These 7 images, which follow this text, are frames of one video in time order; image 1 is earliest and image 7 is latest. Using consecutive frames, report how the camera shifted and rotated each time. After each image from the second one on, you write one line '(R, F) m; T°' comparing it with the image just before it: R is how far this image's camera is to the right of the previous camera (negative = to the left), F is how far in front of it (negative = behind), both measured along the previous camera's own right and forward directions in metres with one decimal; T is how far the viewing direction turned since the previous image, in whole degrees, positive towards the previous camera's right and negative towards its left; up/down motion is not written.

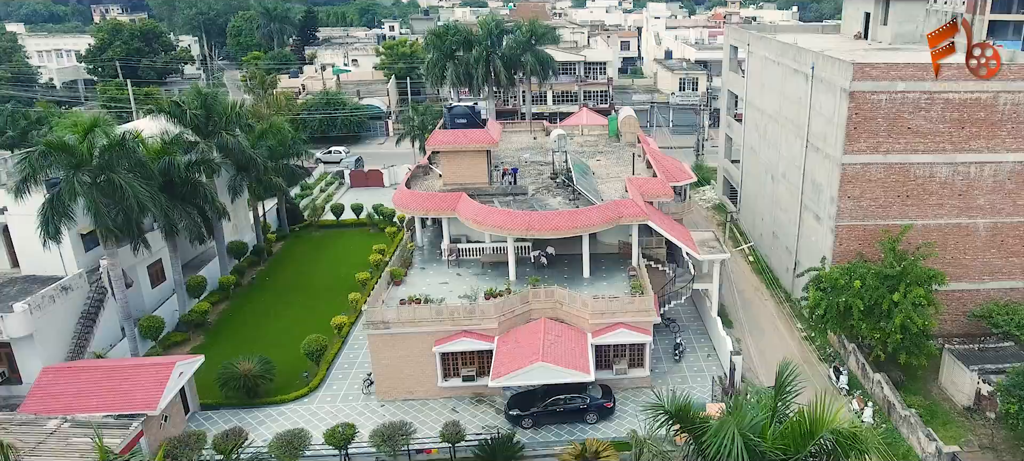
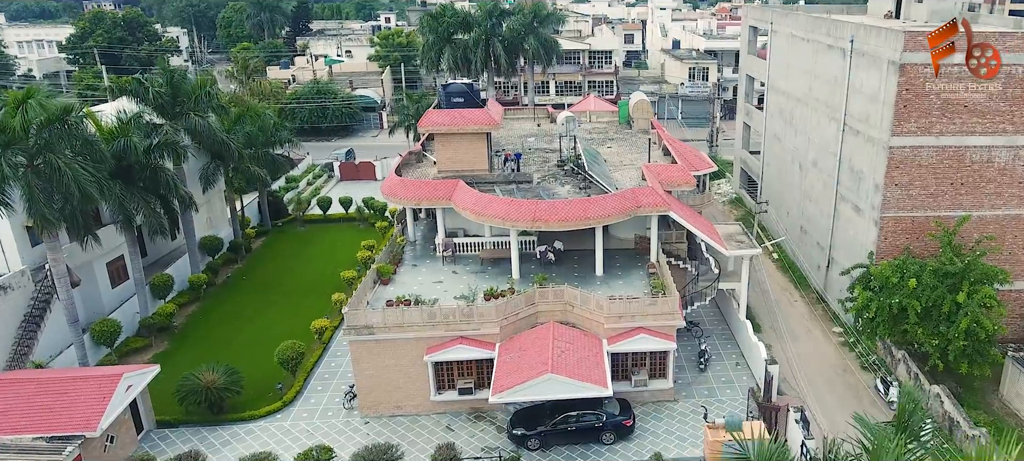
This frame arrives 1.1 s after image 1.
(-0.1, +3.3) m; 0°
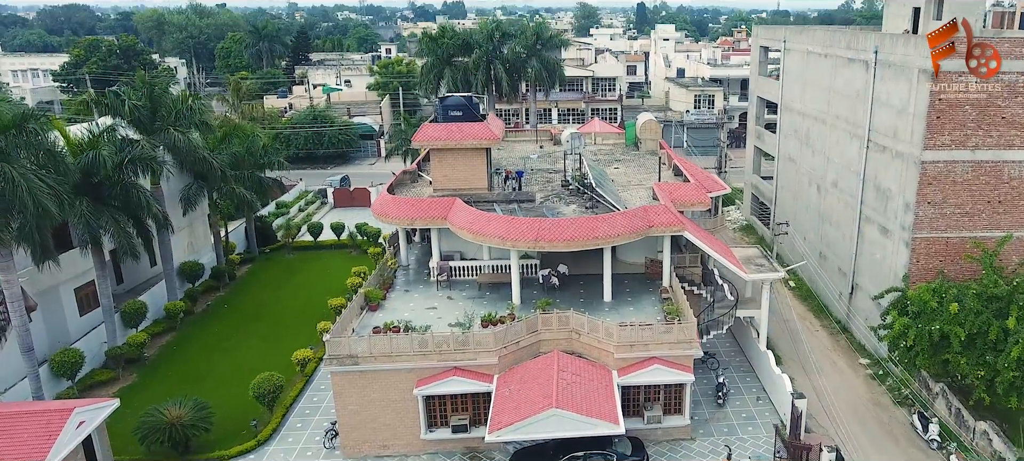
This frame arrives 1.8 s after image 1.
(+0.1, +2.0) m; 0°
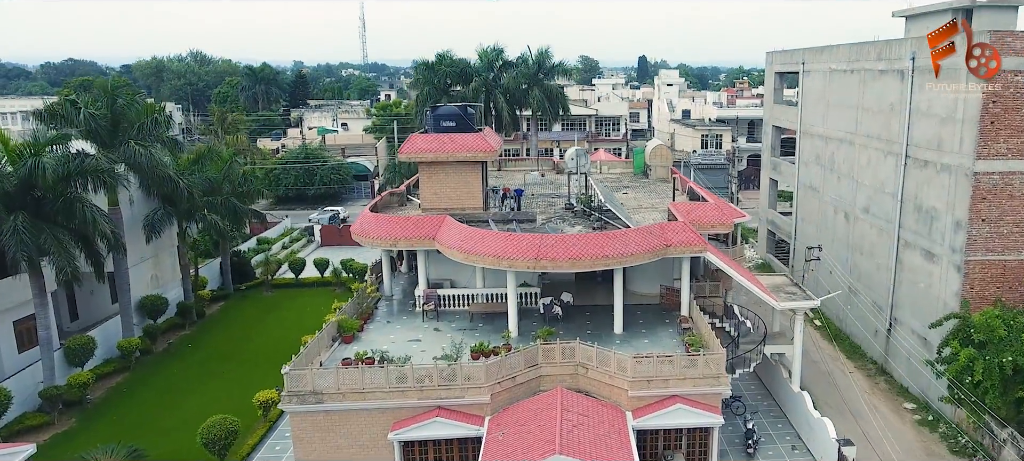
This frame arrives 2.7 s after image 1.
(+0.2, +2.9) m; 0°
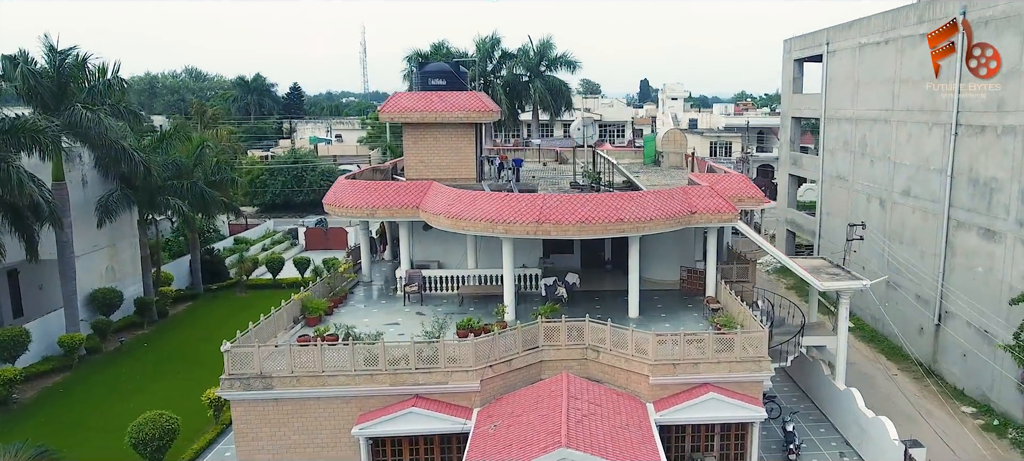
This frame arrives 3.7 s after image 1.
(+0.1, +2.9) m; 0°
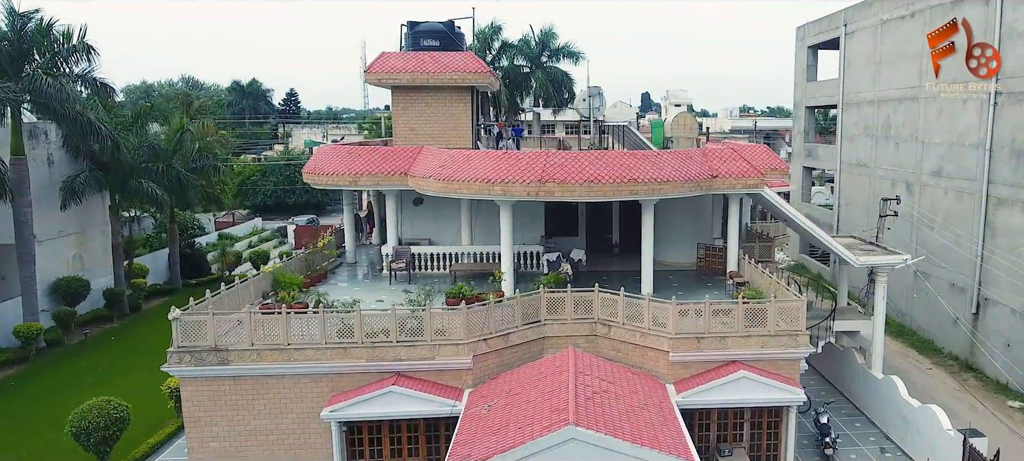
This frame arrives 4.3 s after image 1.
(0.0, +1.8) m; 0°
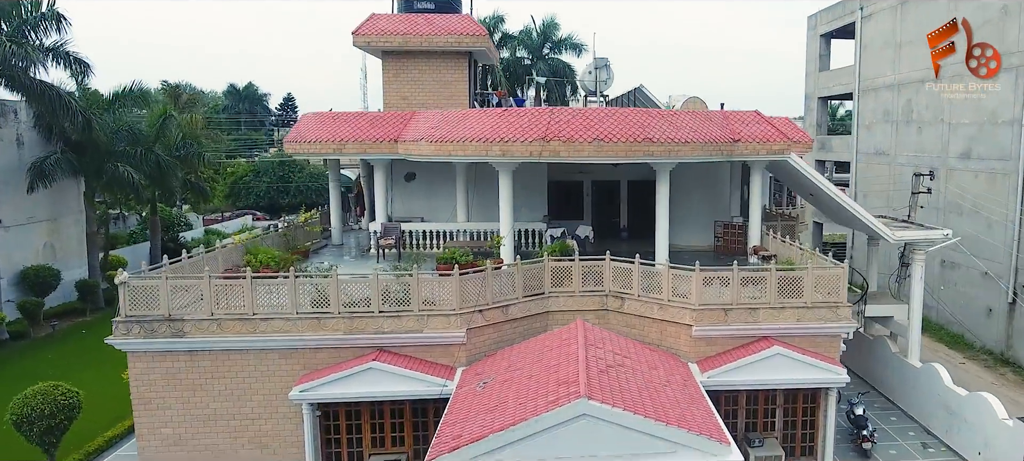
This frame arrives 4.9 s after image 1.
(0.0, +1.4) m; 0°
